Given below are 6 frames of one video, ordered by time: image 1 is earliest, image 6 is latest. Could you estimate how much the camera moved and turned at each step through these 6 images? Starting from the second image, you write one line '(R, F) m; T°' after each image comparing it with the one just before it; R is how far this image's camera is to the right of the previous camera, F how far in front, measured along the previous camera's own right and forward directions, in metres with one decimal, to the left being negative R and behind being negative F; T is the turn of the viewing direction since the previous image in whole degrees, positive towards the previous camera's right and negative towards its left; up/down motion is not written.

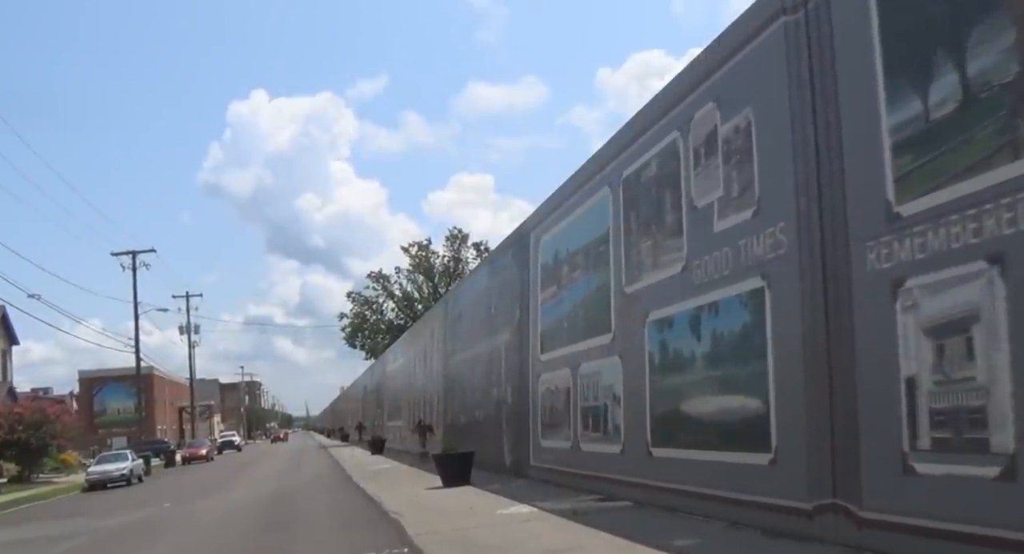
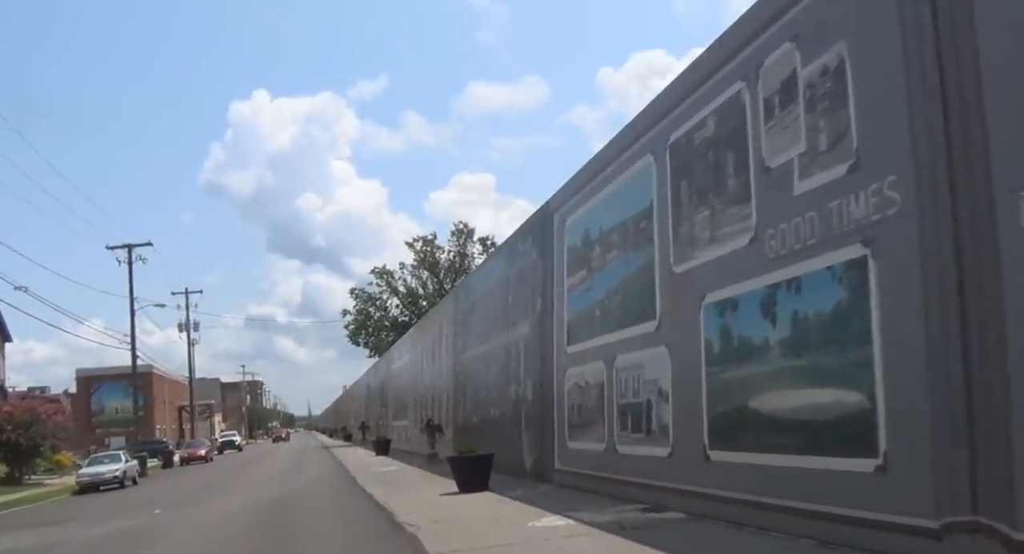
(-0.4, +1.9) m; 0°
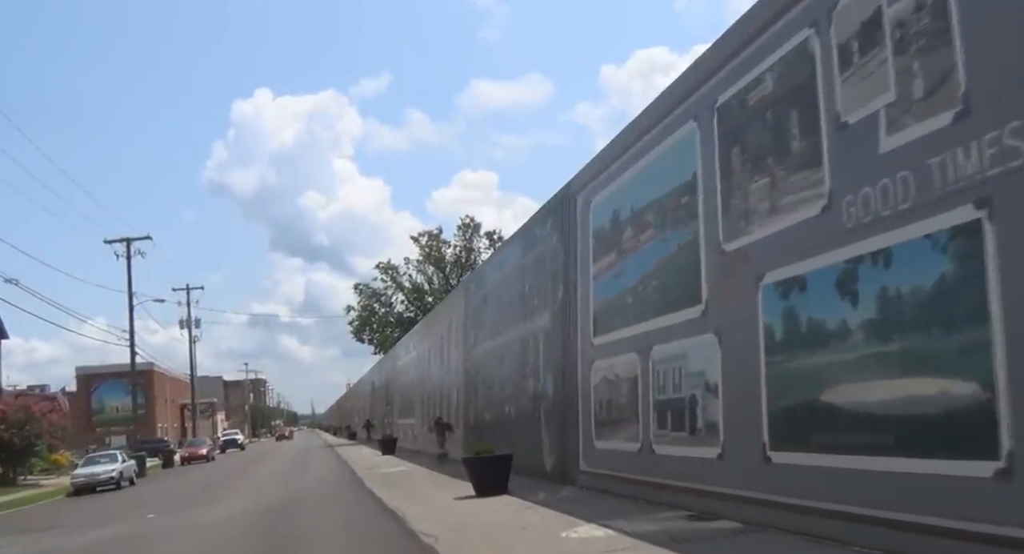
(-0.3, +1.4) m; 0°
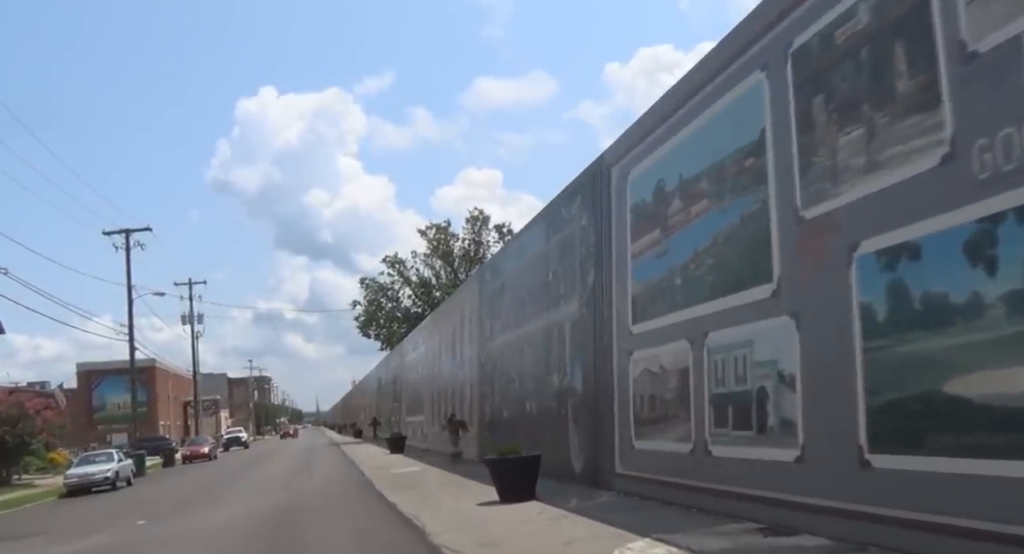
(-0.4, +1.7) m; 0°
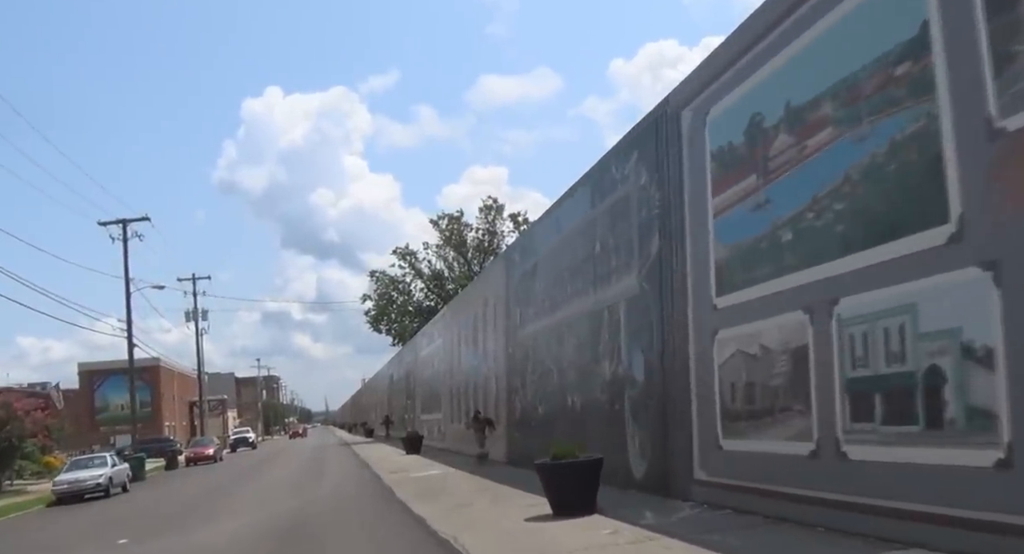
(-0.7, +2.7) m; 0°
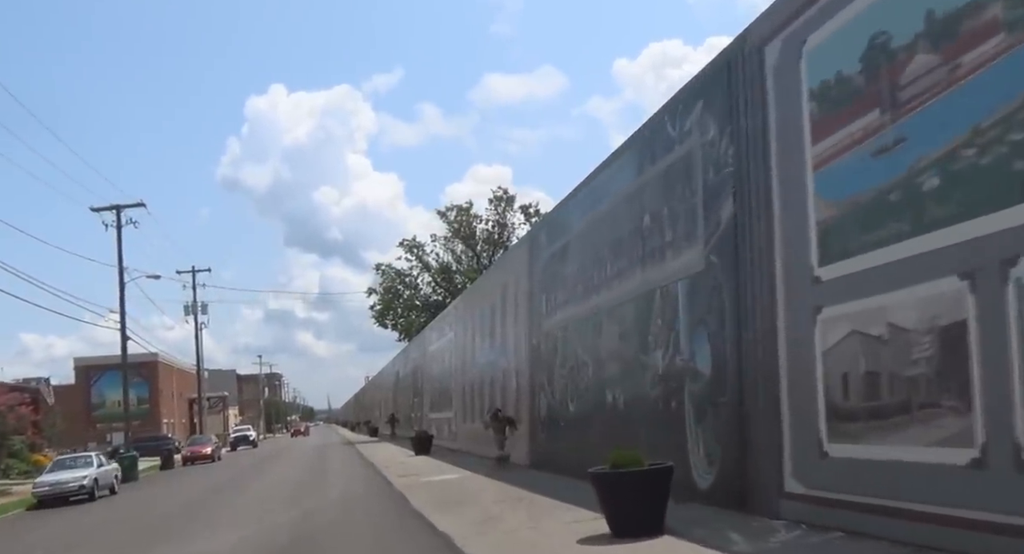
(-0.5, +2.3) m; 0°
